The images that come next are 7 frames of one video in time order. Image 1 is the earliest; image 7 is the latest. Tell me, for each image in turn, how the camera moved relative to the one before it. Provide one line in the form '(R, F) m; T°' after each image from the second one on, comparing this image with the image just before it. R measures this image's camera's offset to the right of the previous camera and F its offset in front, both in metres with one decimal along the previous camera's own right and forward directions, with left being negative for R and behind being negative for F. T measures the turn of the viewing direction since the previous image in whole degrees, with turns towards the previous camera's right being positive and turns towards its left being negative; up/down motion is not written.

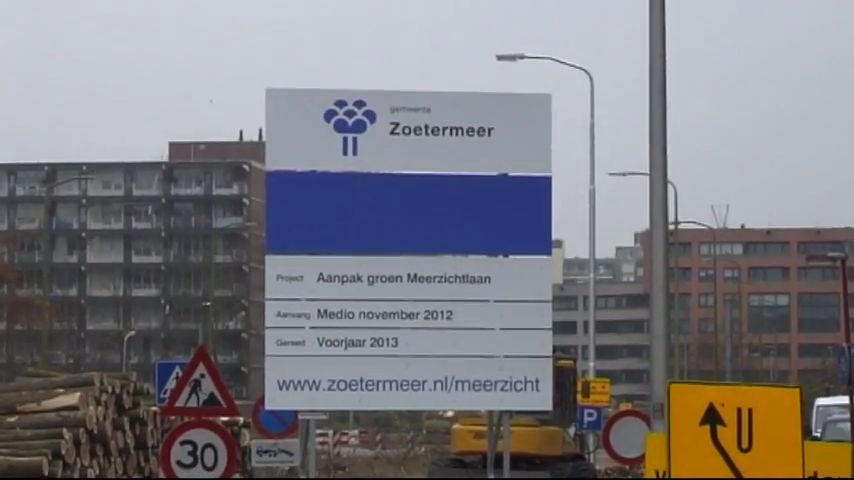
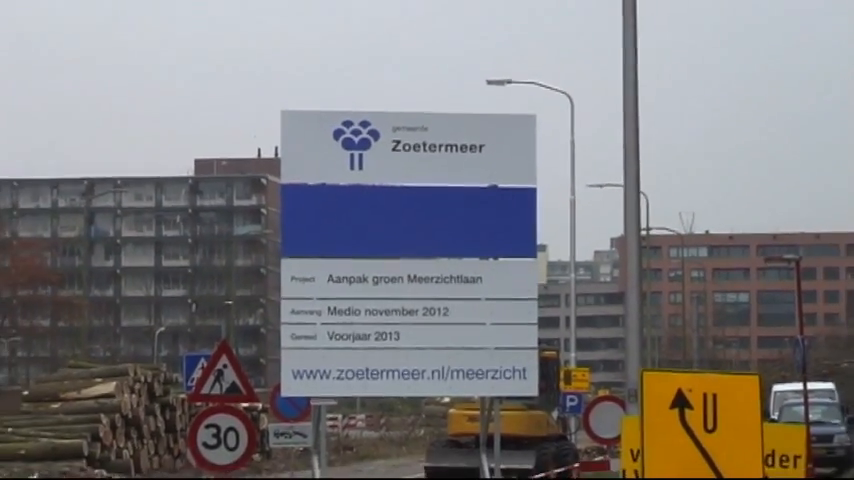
(+0.1, -1.5) m; -1°
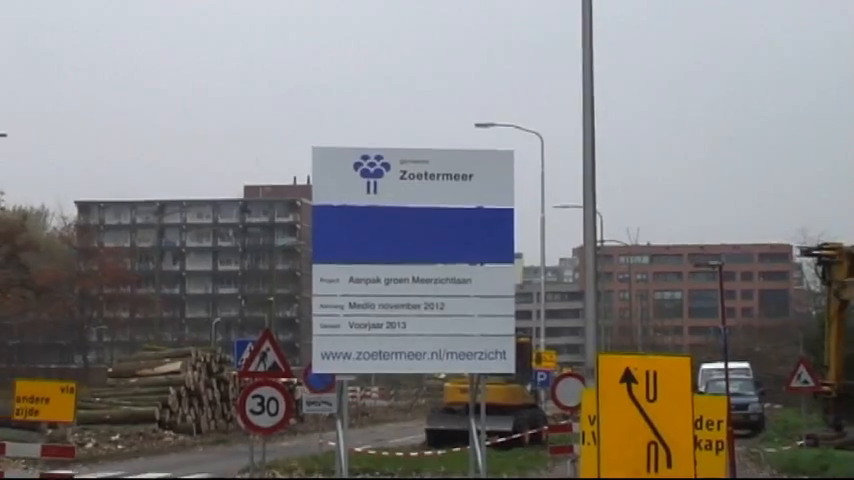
(+0.3, -3.7) m; -1°
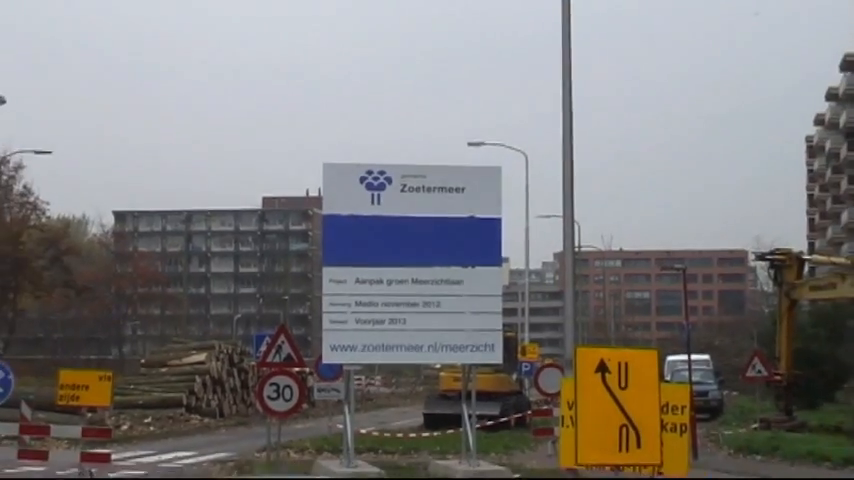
(0.0, -2.3) m; 0°
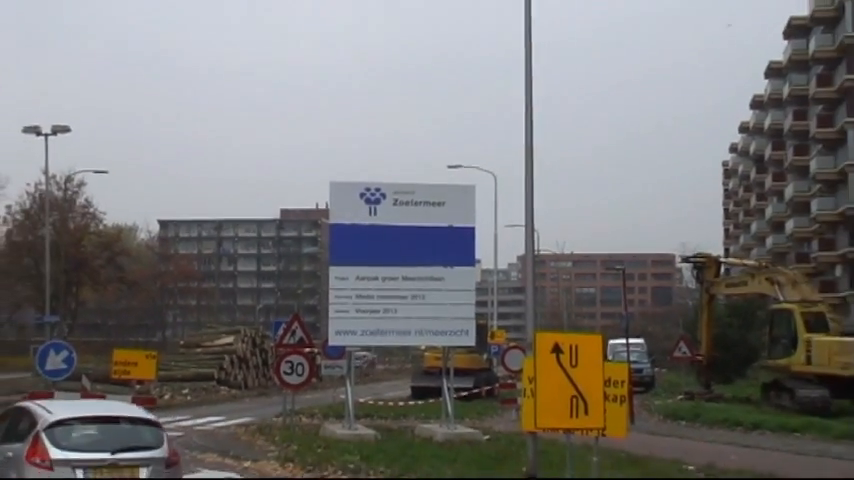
(+0.2, -4.5) m; 0°
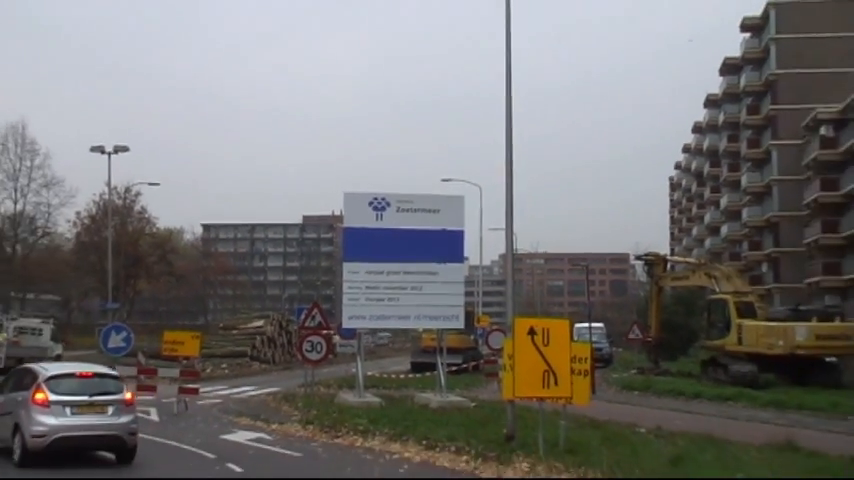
(+0.1, -5.1) m; 0°
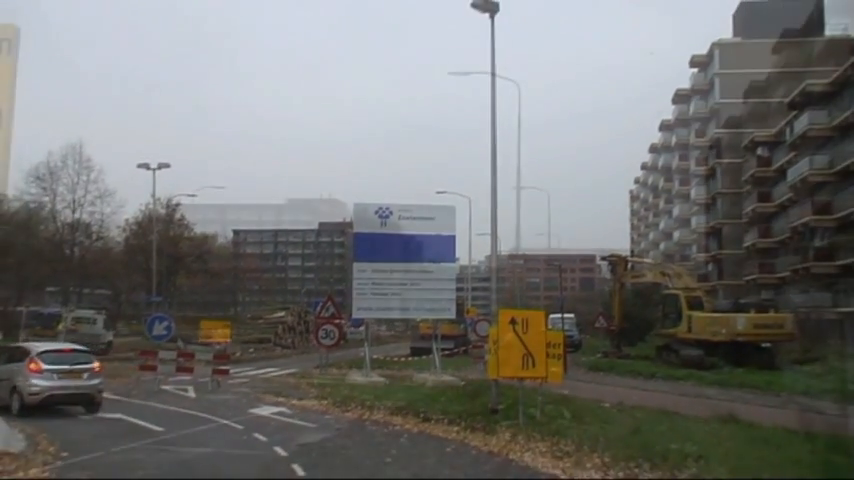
(-0.2, -5.3) m; 0°
